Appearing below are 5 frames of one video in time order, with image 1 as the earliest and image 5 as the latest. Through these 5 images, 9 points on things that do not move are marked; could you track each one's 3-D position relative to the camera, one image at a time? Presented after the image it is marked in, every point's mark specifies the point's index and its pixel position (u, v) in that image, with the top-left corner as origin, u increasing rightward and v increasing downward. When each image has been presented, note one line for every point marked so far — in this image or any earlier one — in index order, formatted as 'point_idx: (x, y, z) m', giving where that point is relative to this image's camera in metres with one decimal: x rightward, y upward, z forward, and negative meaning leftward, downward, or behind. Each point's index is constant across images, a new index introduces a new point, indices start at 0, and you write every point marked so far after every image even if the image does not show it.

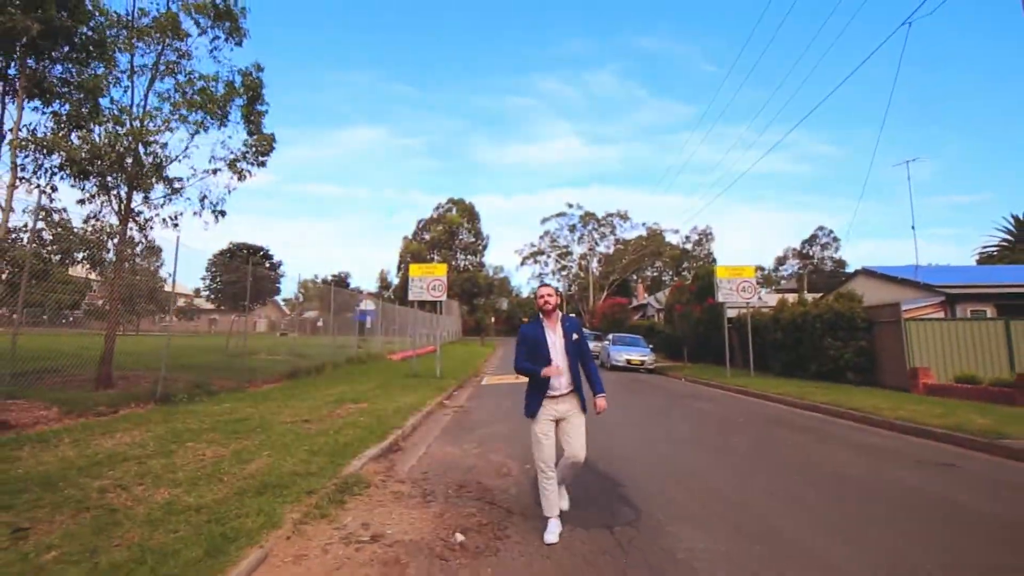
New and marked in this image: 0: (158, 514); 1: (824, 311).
0: (-2.4, -1.5, +4.7) m
1: (+7.9, -0.6, +17.6) m
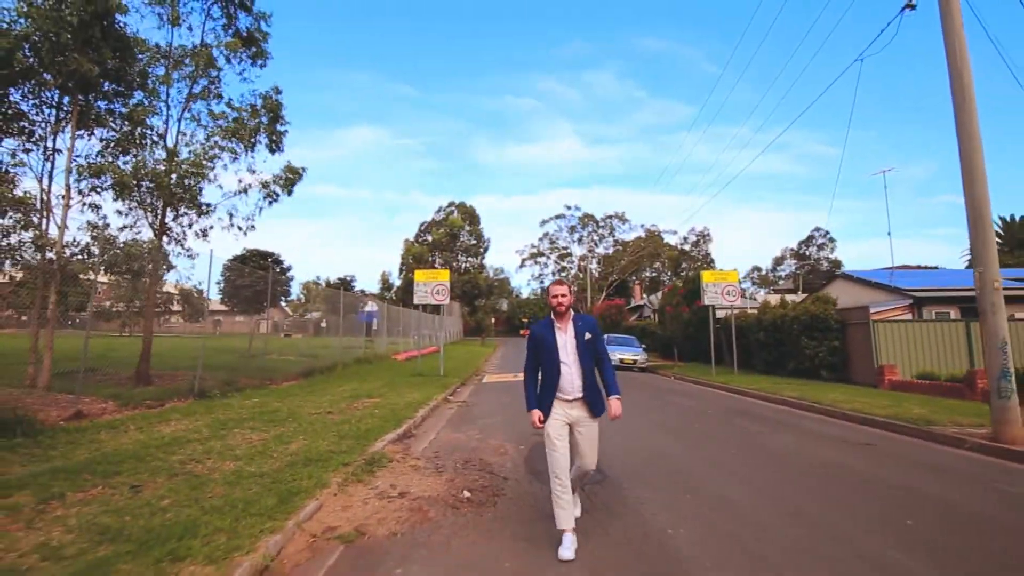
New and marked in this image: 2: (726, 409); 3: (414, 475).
0: (-2.4, -1.6, +6.0) m
1: (+7.9, -0.7, +18.9) m
2: (+3.8, -2.1, +12.4) m
3: (-0.9, -1.7, +6.5) m
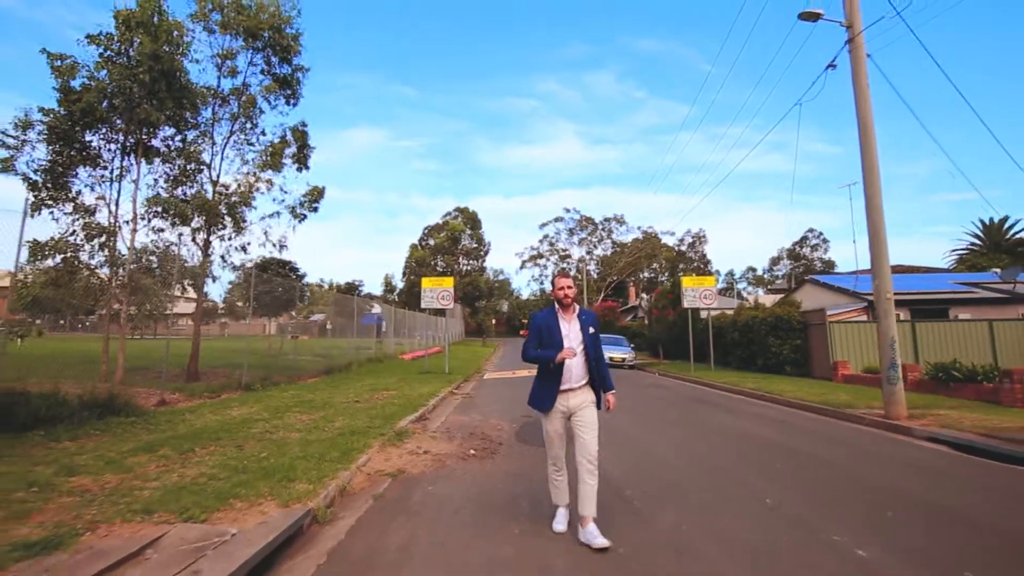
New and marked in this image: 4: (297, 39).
0: (-2.5, -1.8, +8.3) m
1: (+7.8, -0.8, +21.2) m
2: (+3.7, -2.3, +14.6) m
3: (-1.0, -1.9, +8.8) m
4: (-5.7, +6.5, +18.1) m
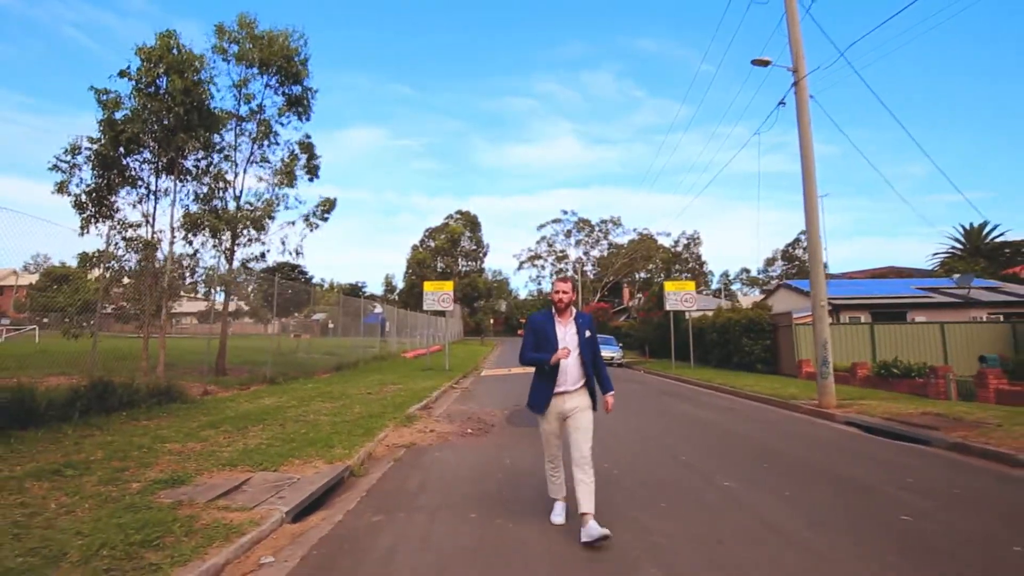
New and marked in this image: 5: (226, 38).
0: (-2.6, -2.0, +10.1) m
1: (+7.6, -1.0, +23.1) m
2: (+3.5, -2.4, +16.5) m
3: (-1.2, -2.1, +10.7) m
4: (-5.8, +6.4, +20.0) m
5: (-7.2, +6.4, +17.8) m
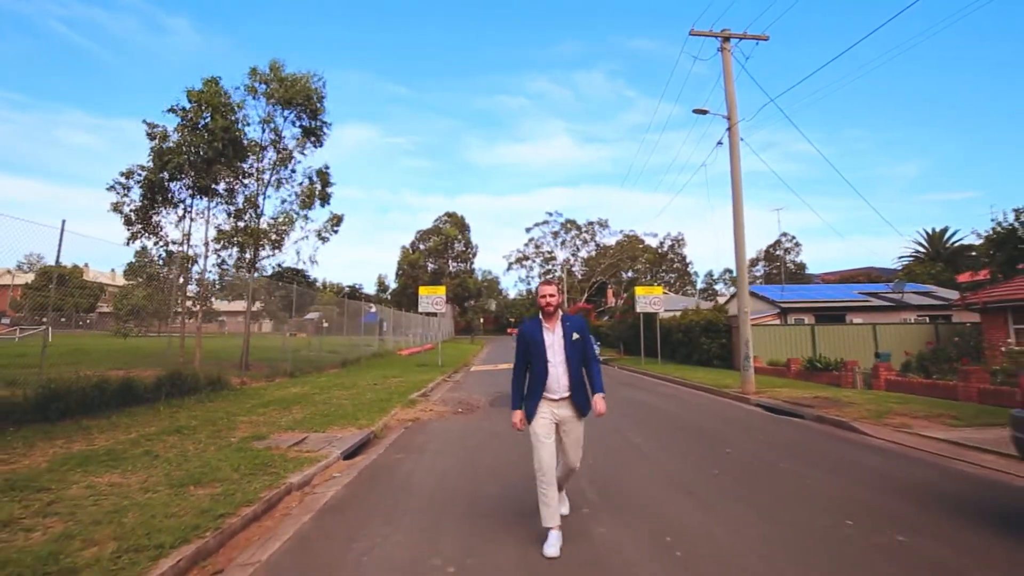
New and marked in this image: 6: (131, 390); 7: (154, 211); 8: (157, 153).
0: (-3.0, -2.2, +13.0) m
1: (+7.1, -1.2, +26.0) m
2: (+3.1, -2.6, +19.4) m
3: (-1.5, -2.3, +13.5) m
4: (-6.3, +6.2, +22.8) m
5: (-7.6, +6.2, +20.5) m
6: (-6.1, -1.6, +11.1) m
7: (-9.5, +2.0, +18.5) m
8: (-9.2, +3.5, +17.9) m
